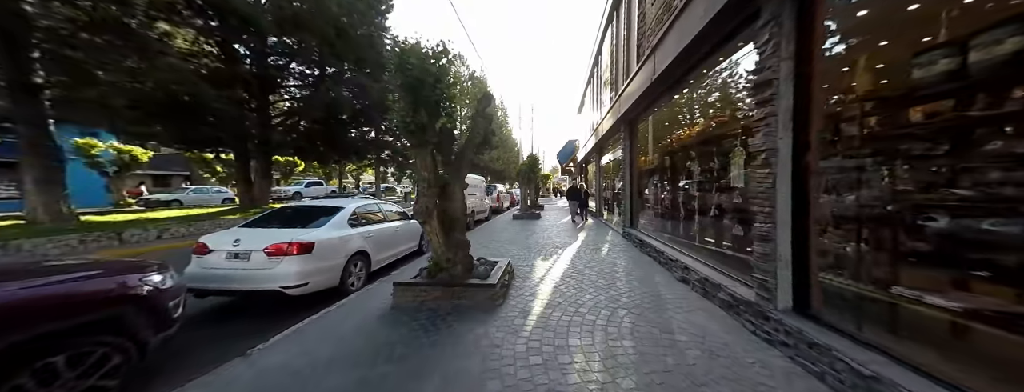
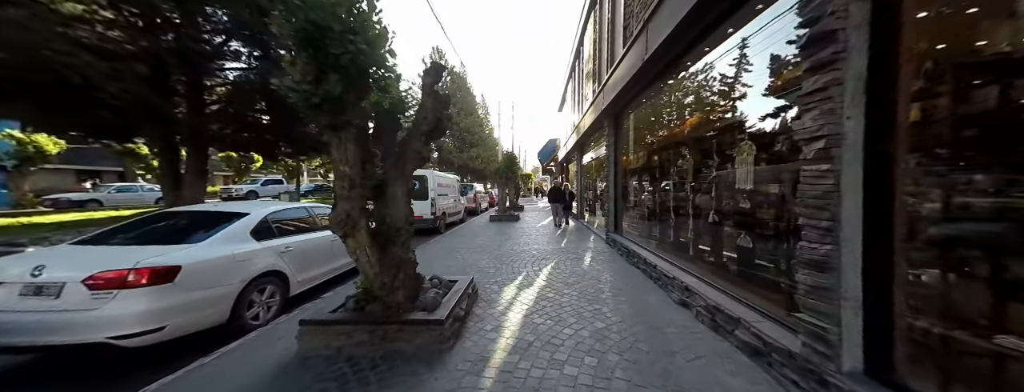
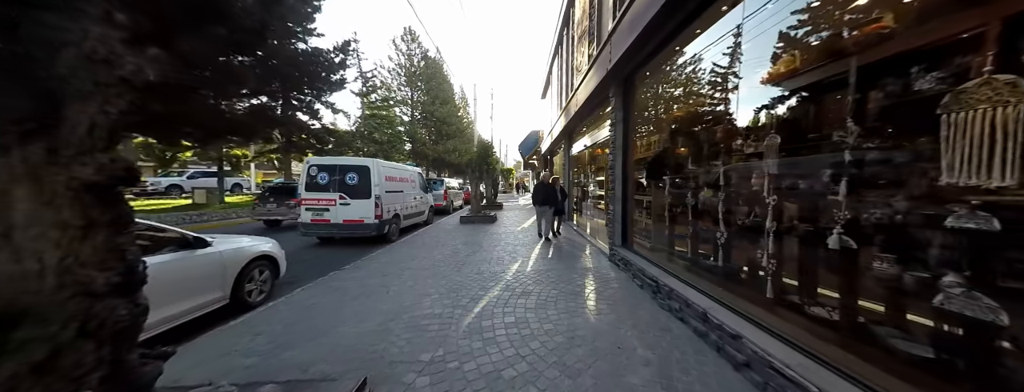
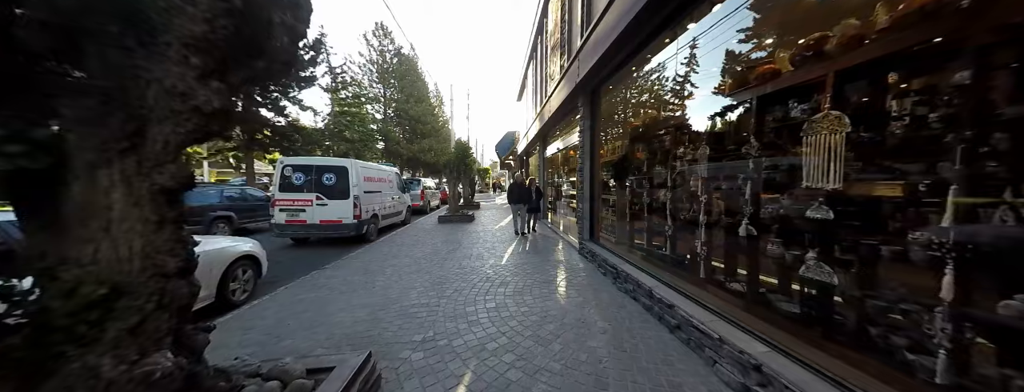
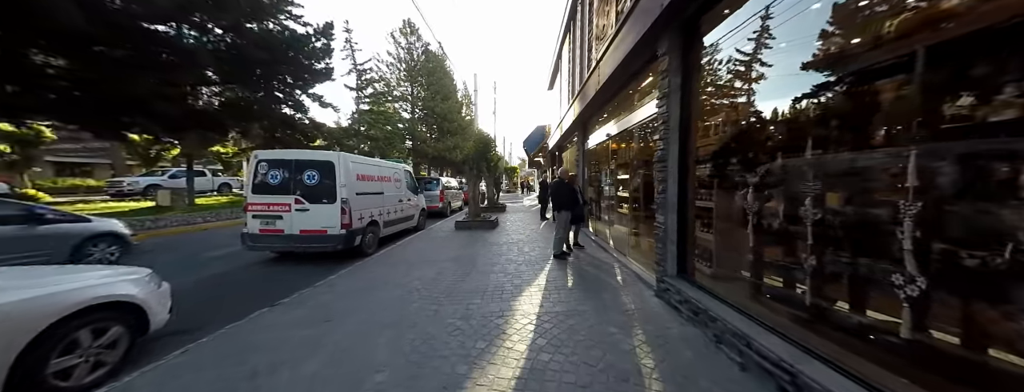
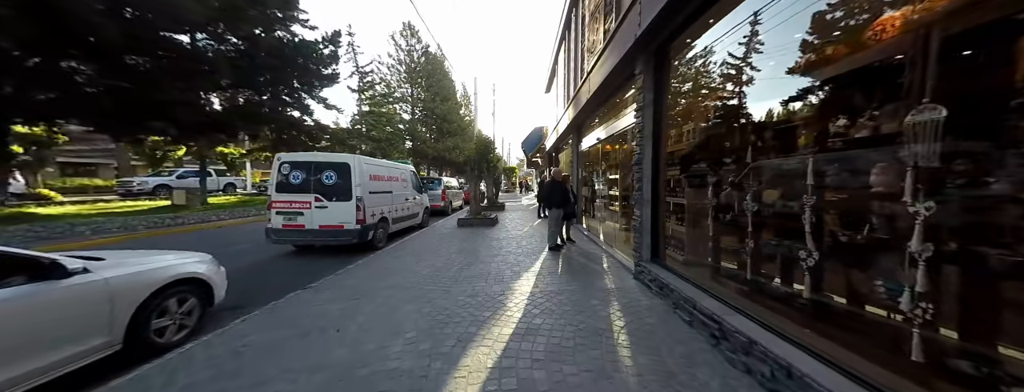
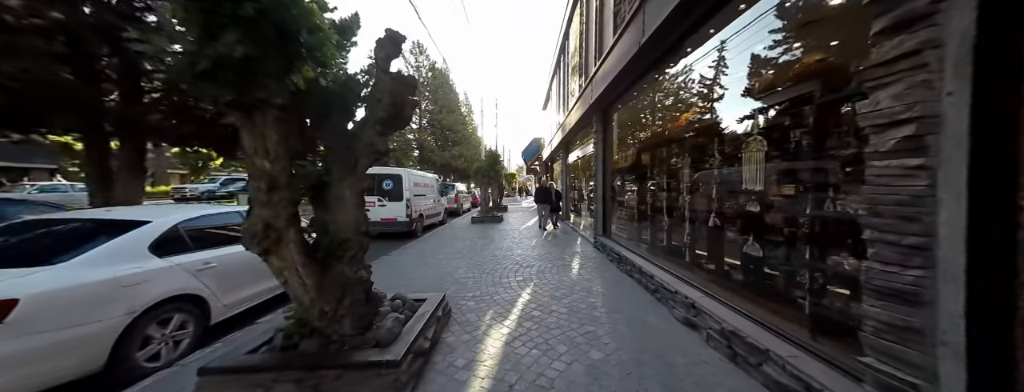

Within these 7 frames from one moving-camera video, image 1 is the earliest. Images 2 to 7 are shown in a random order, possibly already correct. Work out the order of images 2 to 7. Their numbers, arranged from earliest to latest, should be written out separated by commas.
2, 7, 4, 3, 6, 5
